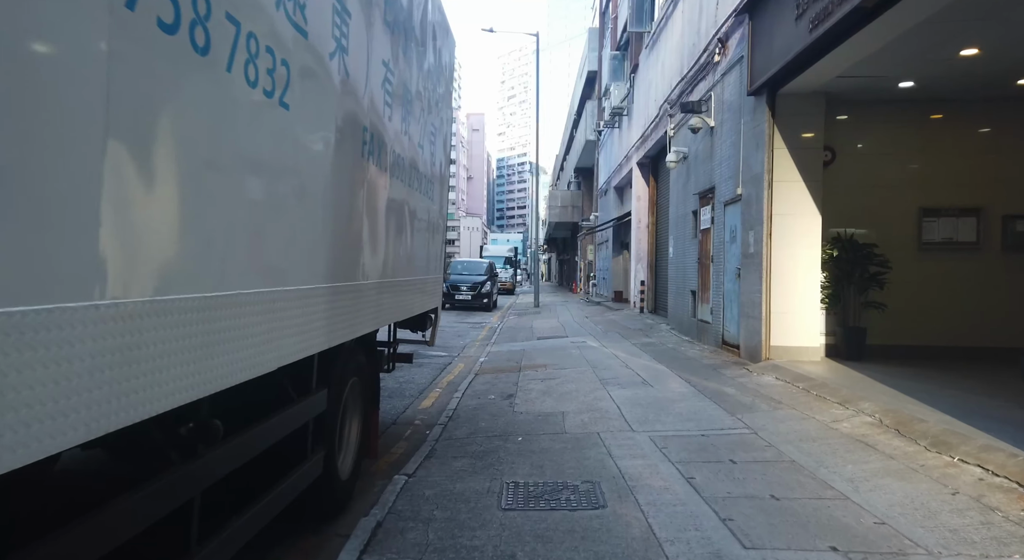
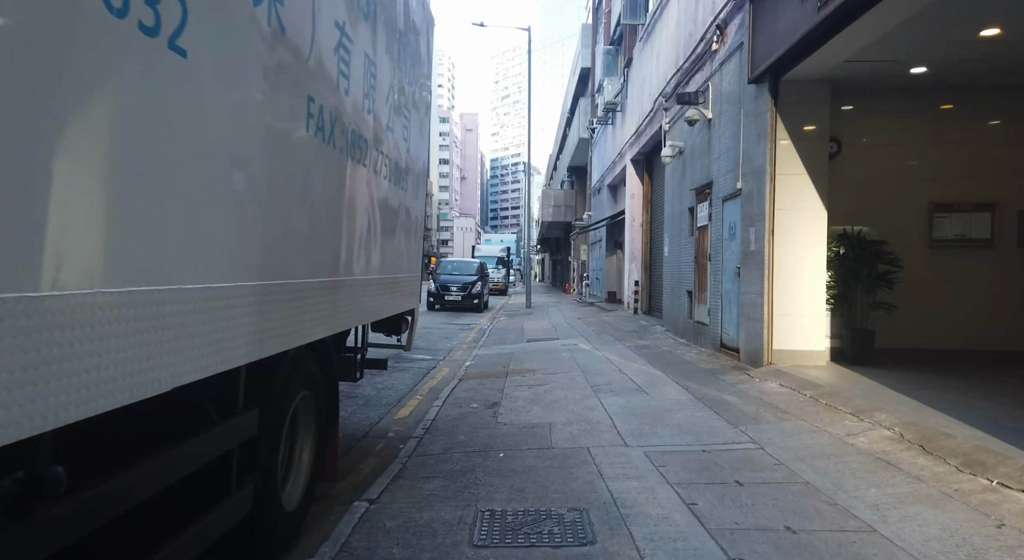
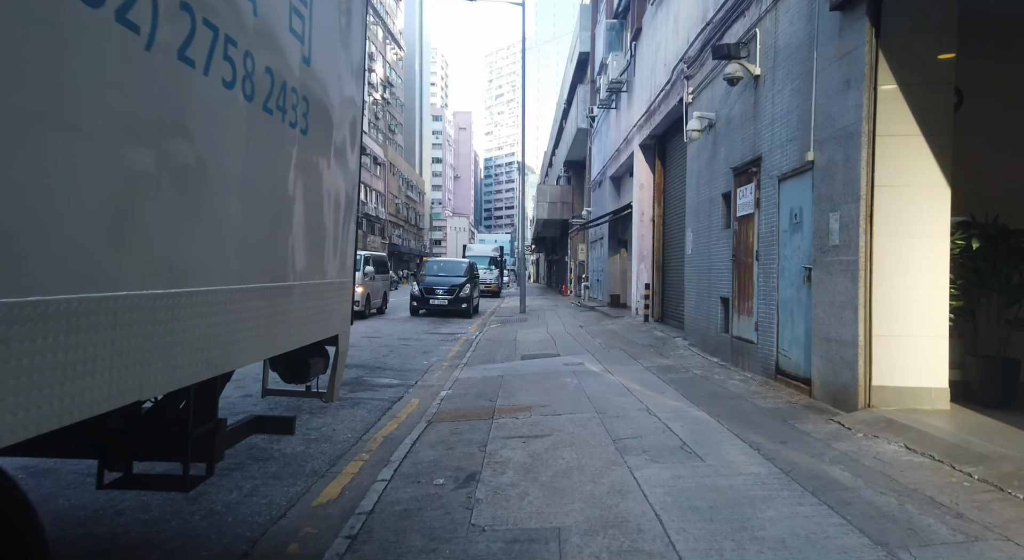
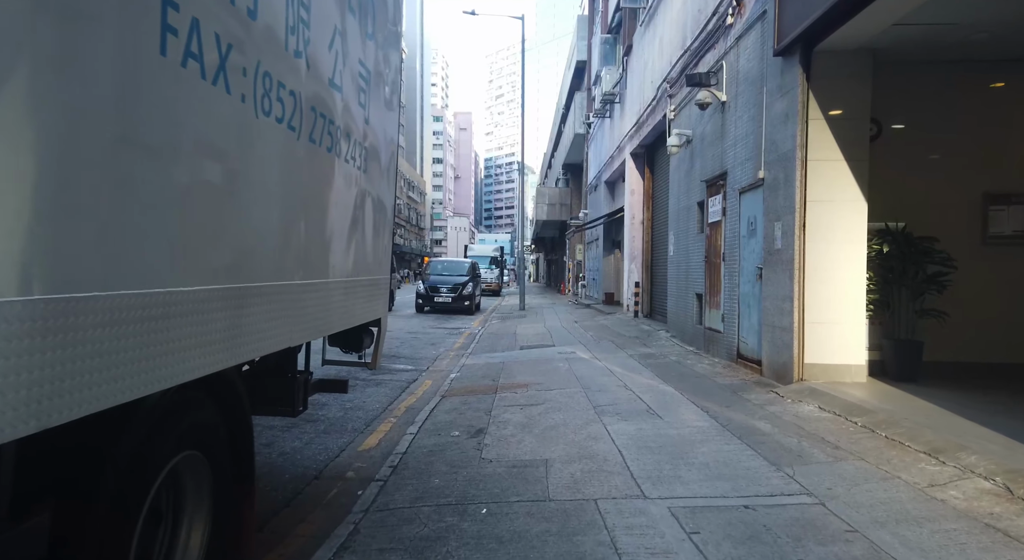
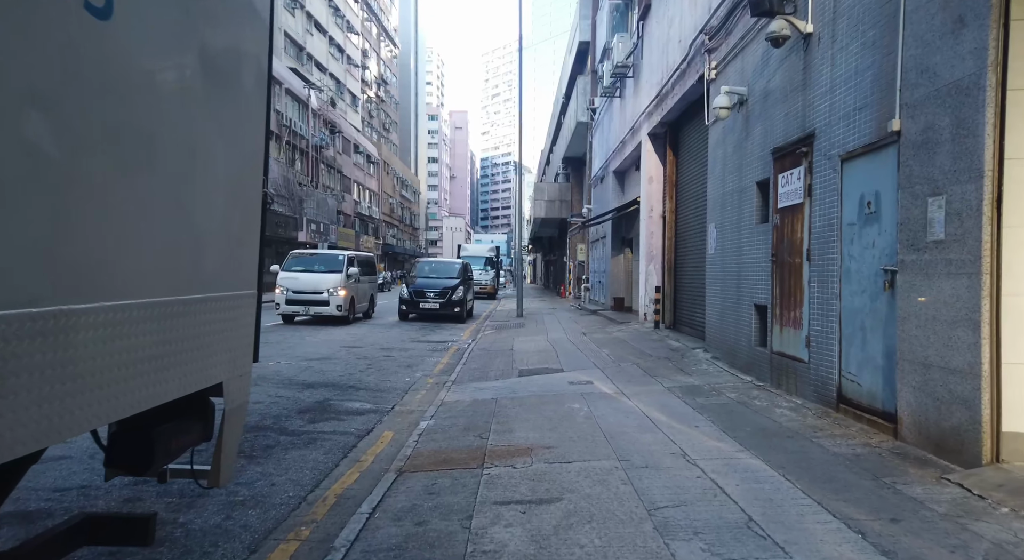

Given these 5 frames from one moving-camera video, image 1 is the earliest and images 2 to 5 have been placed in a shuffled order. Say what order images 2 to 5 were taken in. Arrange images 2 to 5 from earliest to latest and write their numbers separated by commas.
2, 4, 3, 5
